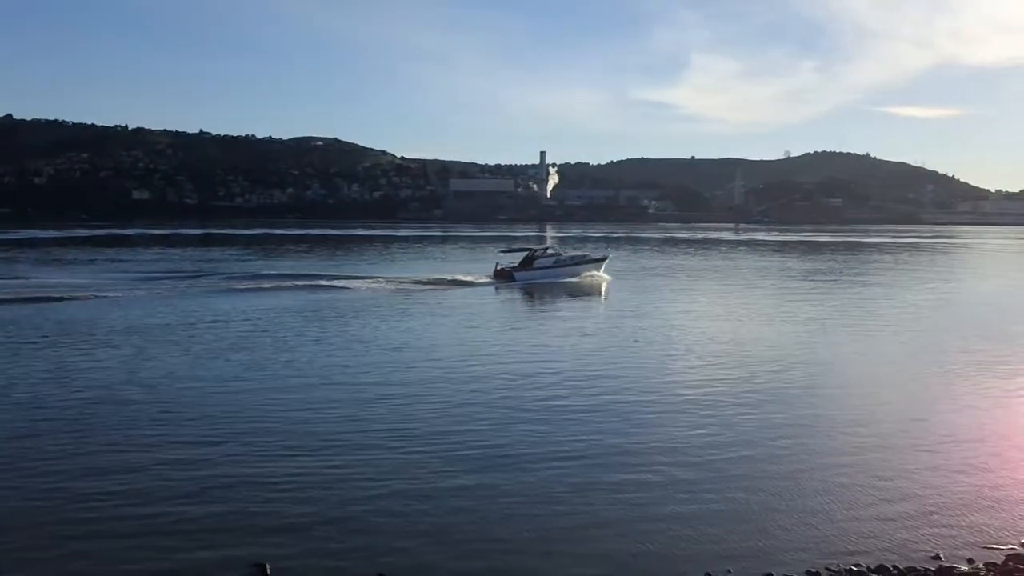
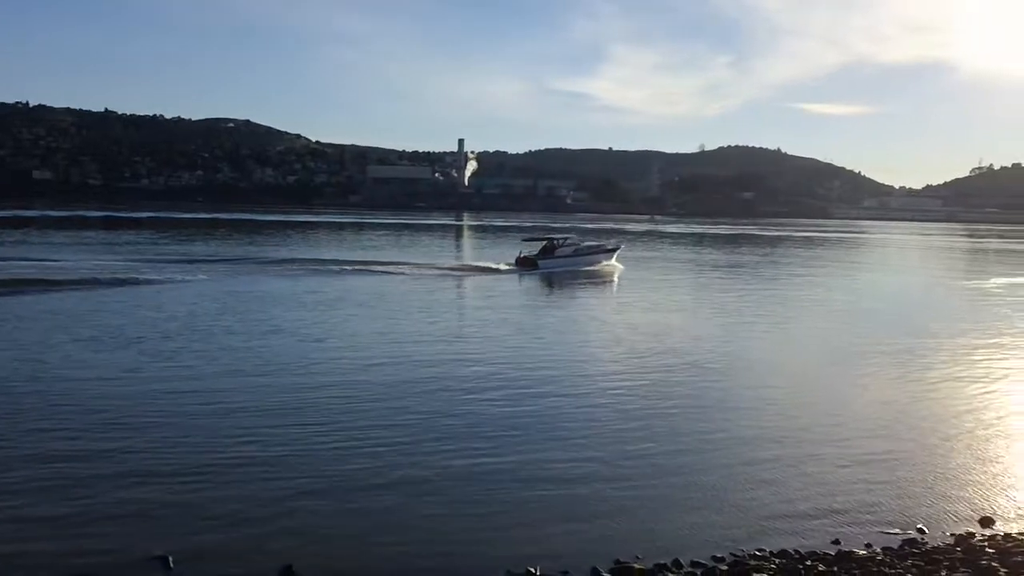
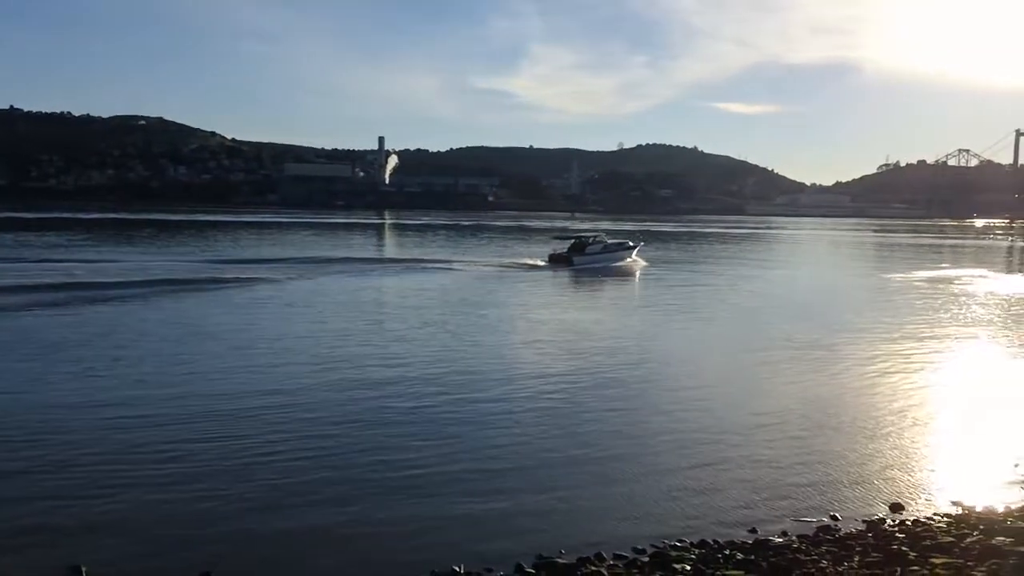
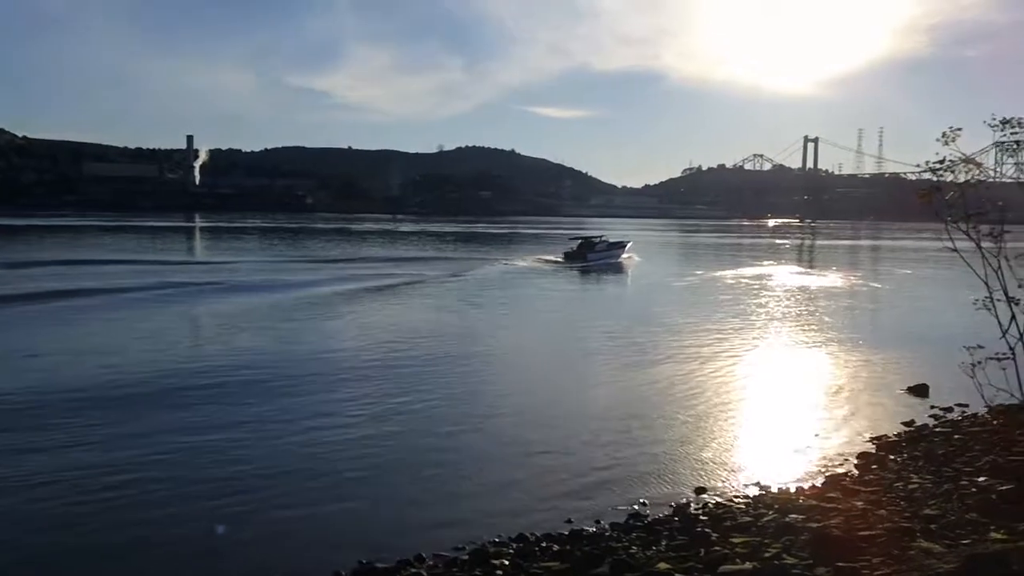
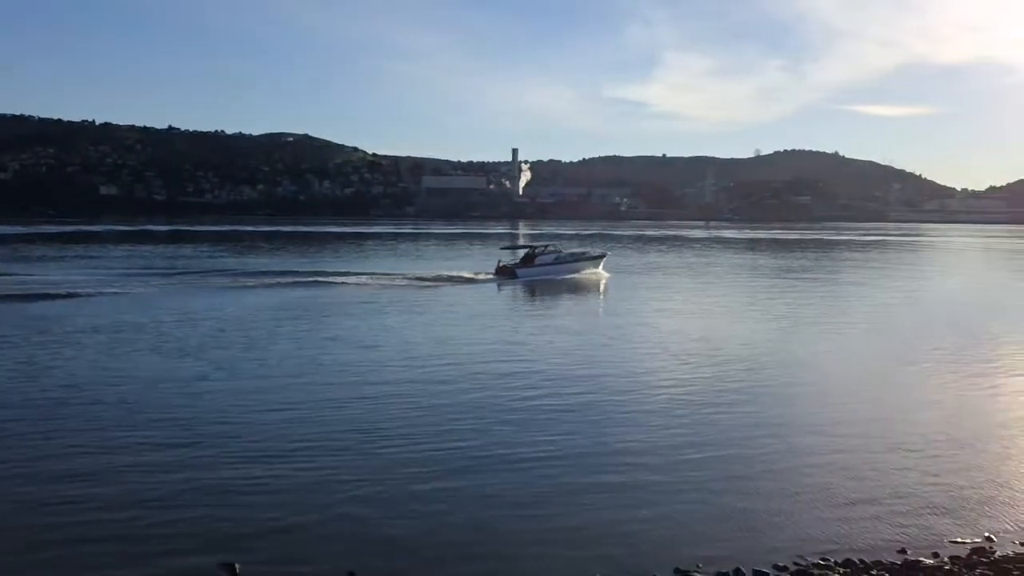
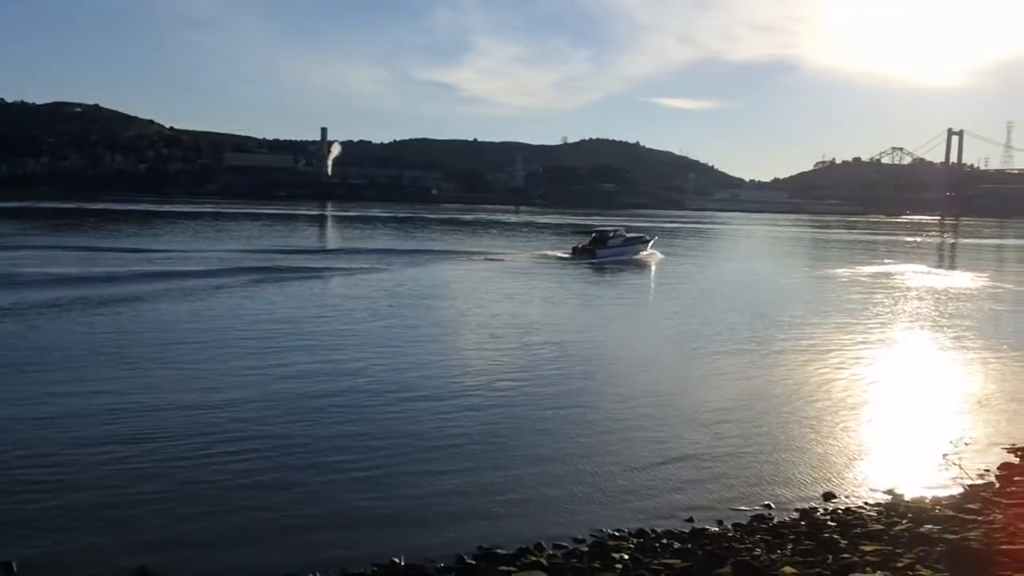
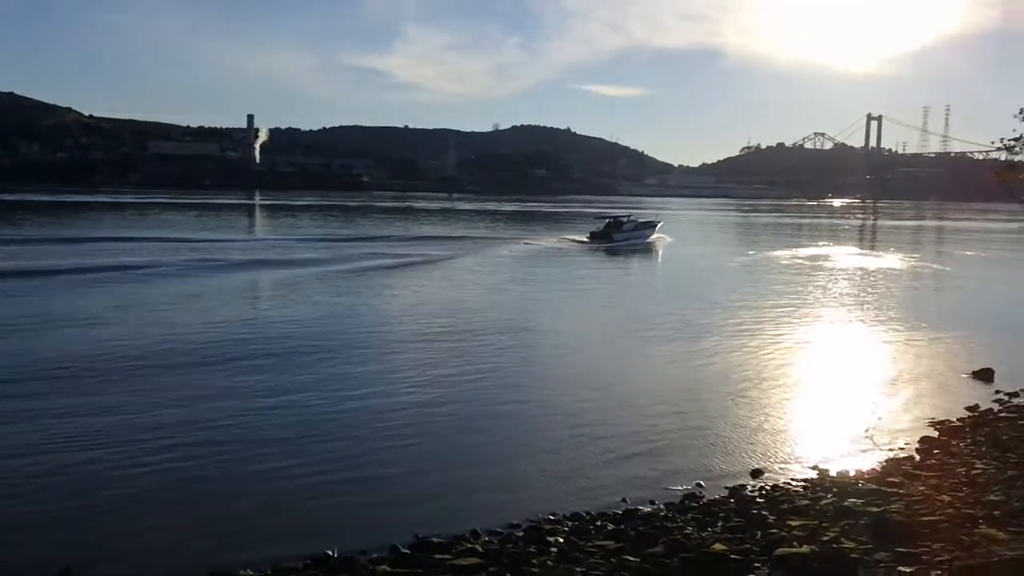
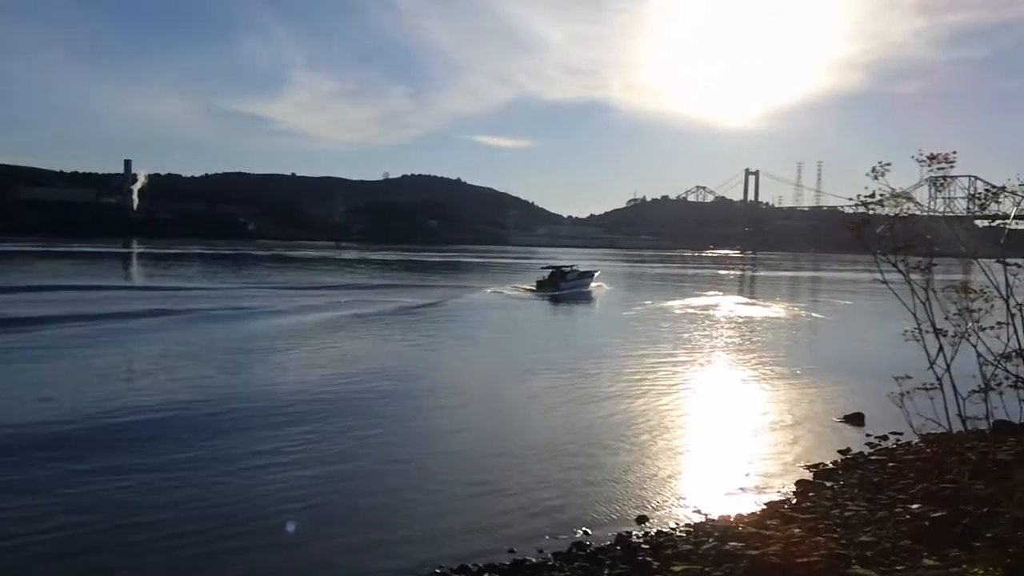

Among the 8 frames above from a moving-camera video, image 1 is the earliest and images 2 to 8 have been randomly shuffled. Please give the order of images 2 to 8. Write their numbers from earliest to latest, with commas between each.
5, 2, 3, 6, 7, 4, 8
